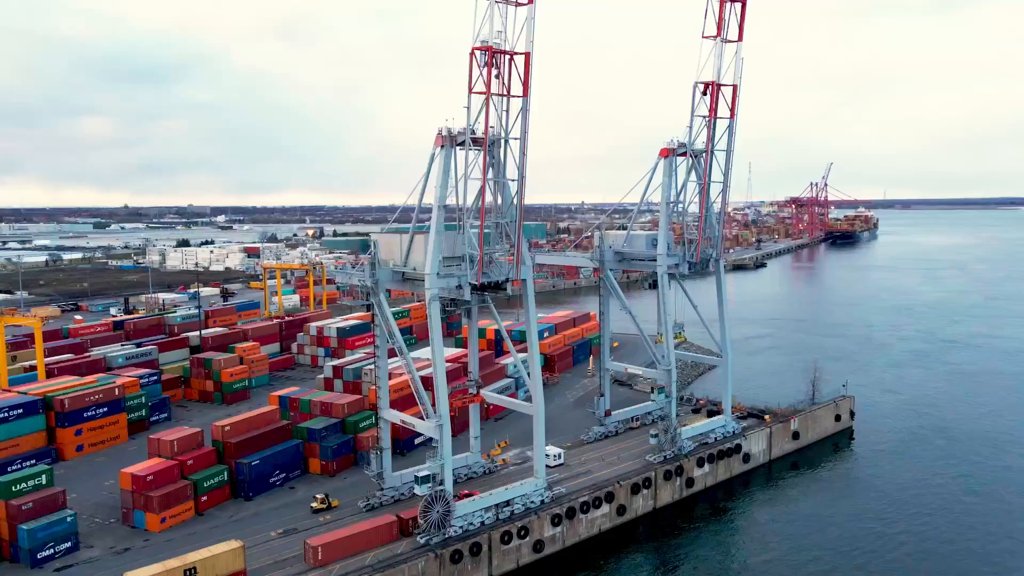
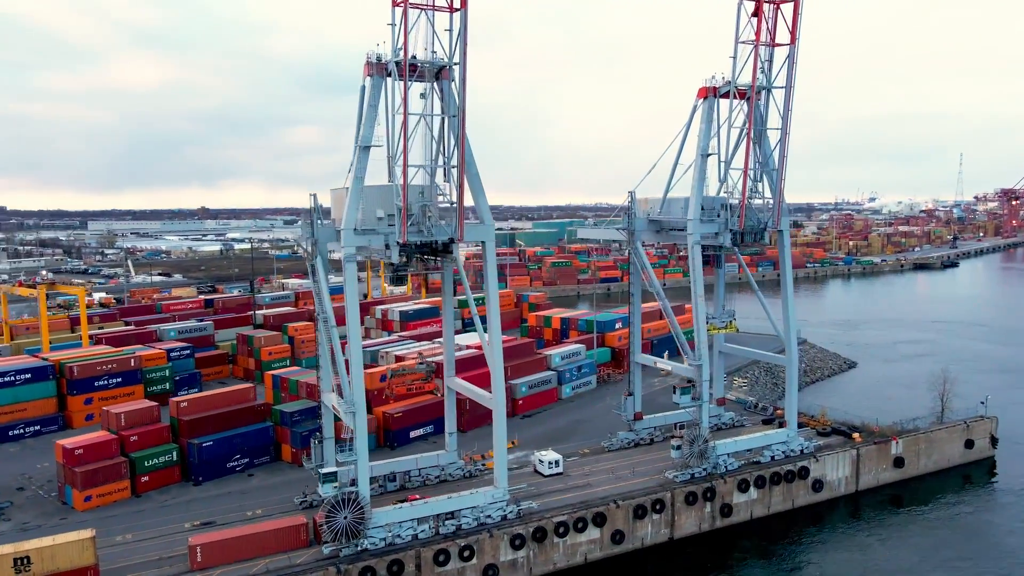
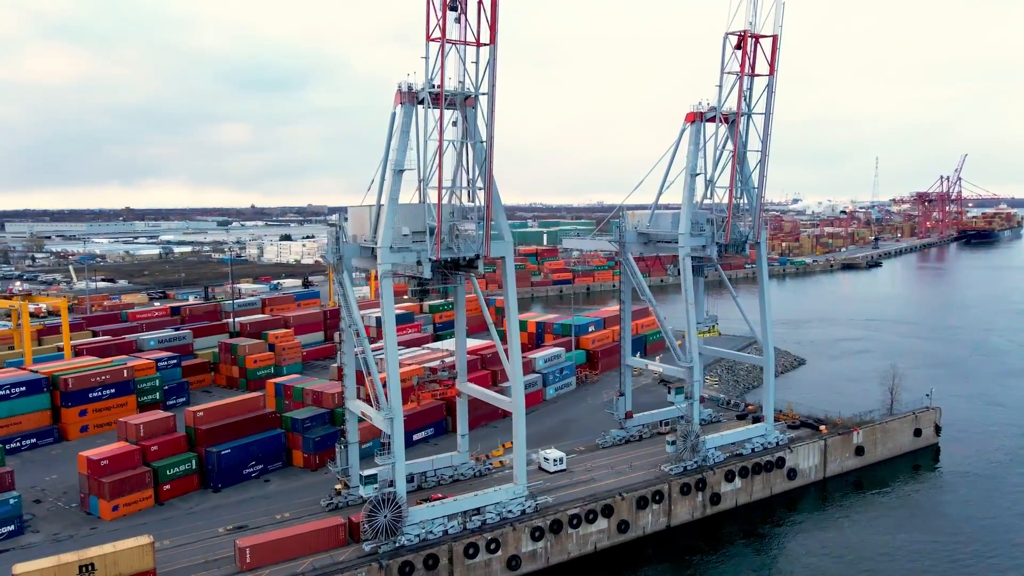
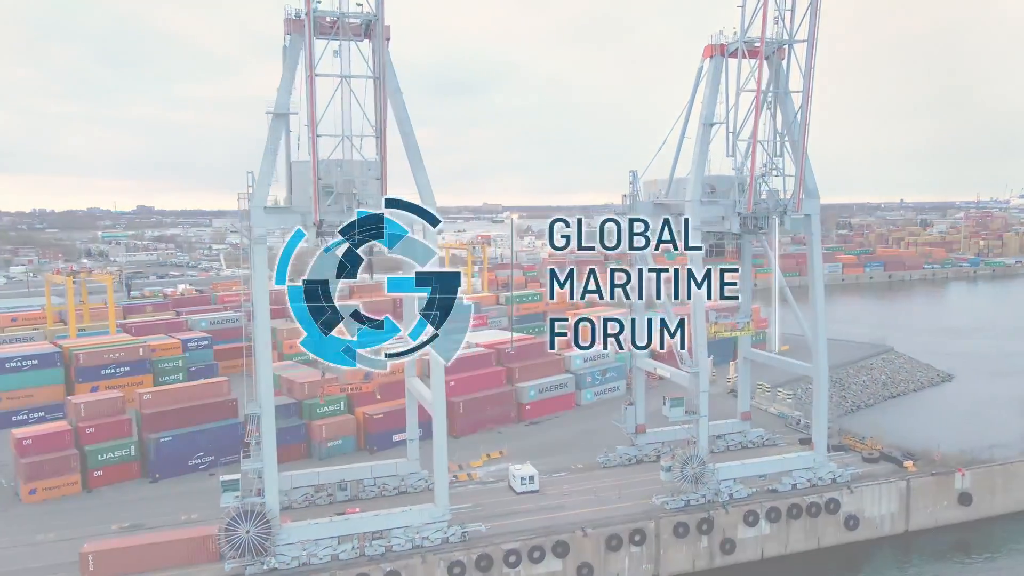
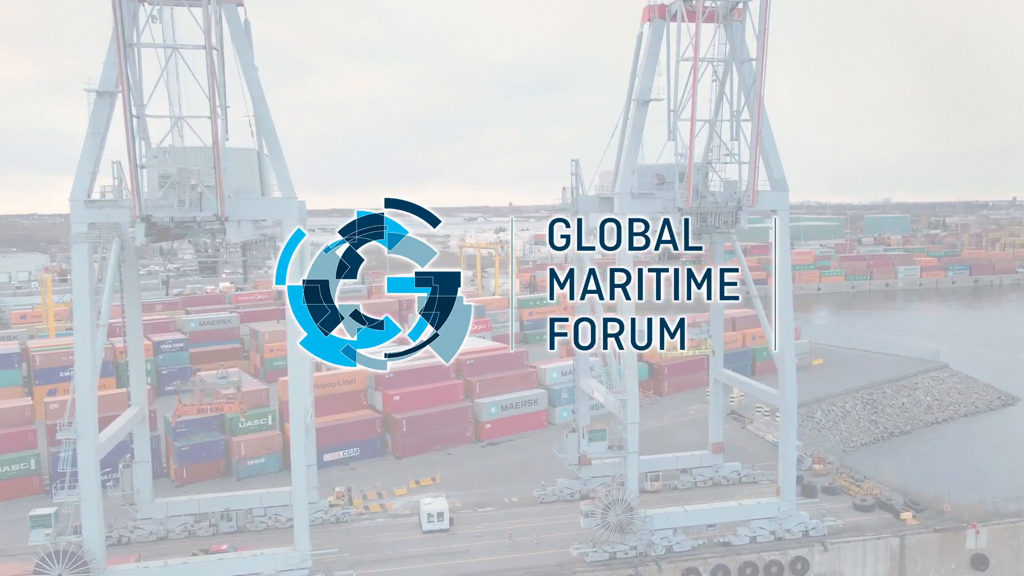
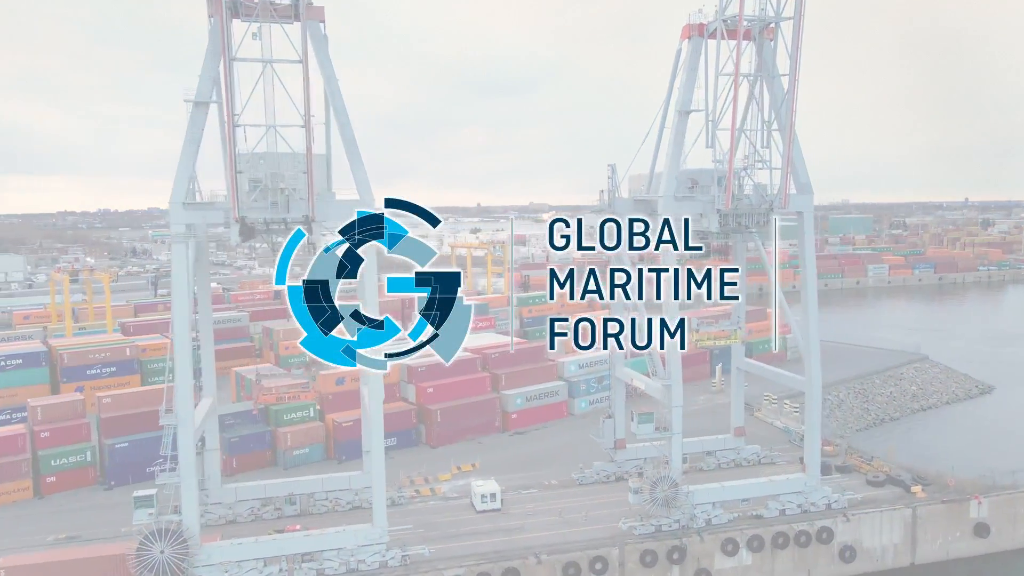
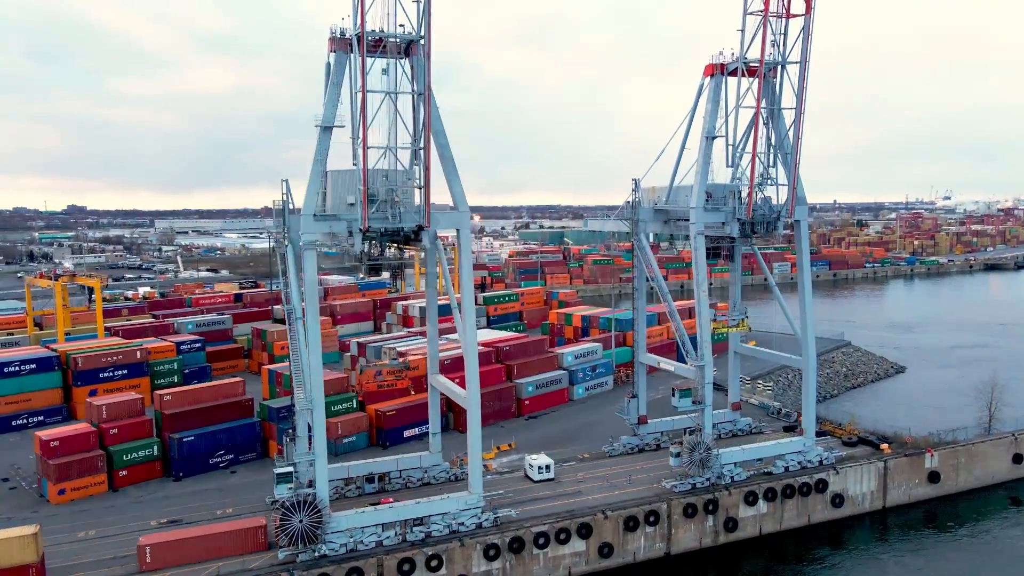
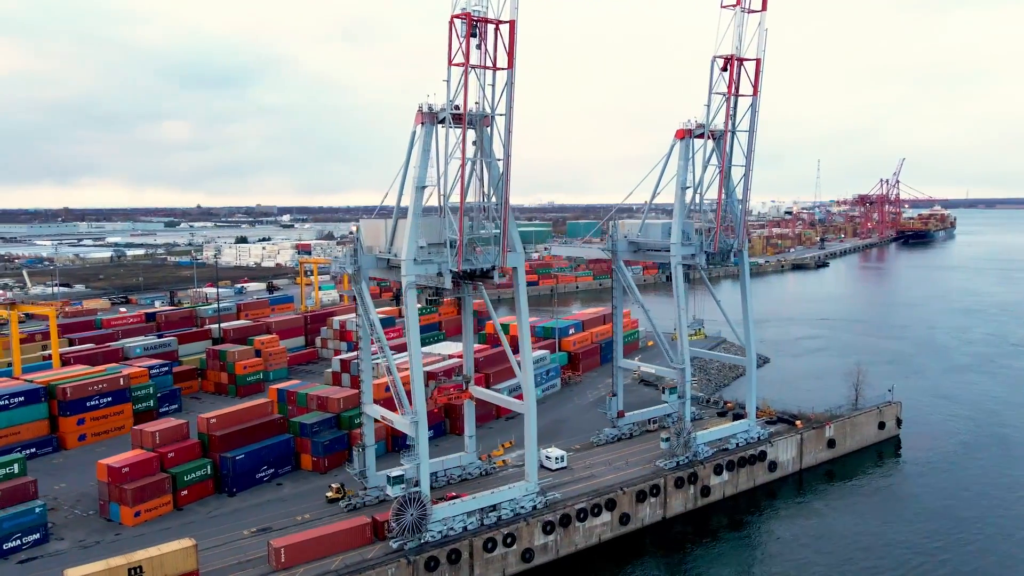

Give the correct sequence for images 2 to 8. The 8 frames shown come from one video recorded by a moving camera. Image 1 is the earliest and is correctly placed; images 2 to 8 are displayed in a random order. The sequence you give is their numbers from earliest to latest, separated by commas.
8, 3, 2, 7, 4, 6, 5
